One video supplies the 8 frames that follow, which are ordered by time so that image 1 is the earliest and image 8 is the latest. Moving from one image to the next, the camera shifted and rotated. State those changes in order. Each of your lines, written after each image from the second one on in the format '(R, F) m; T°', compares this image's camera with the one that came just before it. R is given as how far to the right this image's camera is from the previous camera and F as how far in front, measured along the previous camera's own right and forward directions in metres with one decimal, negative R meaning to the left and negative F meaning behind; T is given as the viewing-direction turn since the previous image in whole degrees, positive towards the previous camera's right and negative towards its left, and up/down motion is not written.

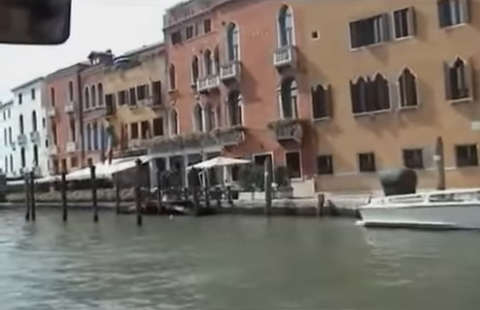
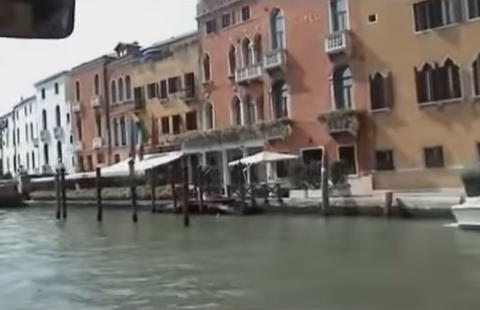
(-1.7, +2.8) m; -1°
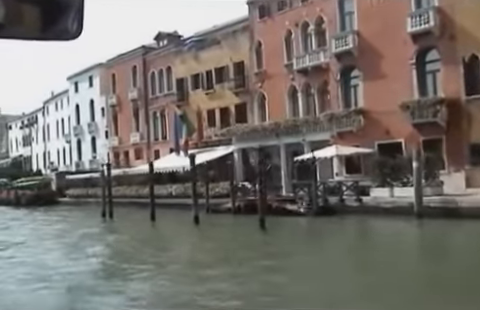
(-2.3, +3.6) m; -2°
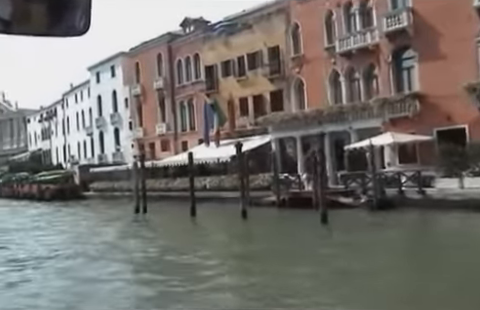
(-1.4, +2.5) m; -1°
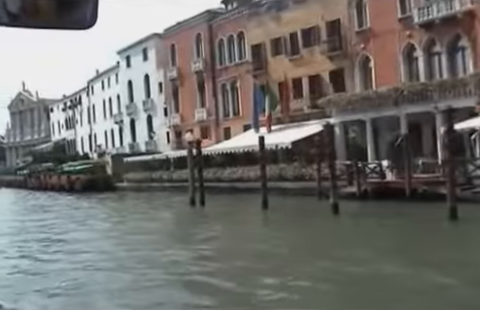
(-2.4, +4.2) m; -1°
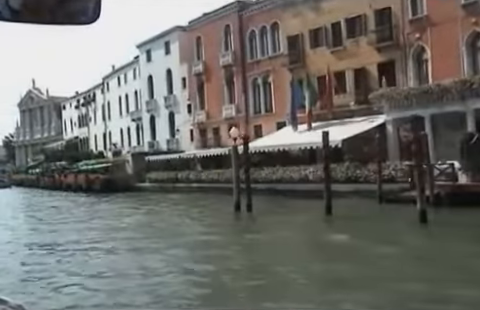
(-1.8, +3.2) m; 0°
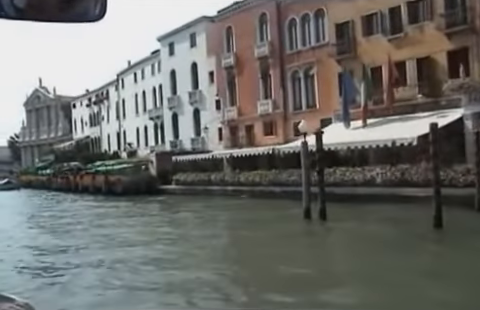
(-2.4, +4.3) m; 0°
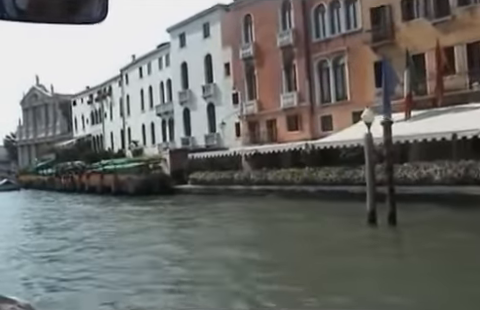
(-1.7, +3.2) m; 0°
